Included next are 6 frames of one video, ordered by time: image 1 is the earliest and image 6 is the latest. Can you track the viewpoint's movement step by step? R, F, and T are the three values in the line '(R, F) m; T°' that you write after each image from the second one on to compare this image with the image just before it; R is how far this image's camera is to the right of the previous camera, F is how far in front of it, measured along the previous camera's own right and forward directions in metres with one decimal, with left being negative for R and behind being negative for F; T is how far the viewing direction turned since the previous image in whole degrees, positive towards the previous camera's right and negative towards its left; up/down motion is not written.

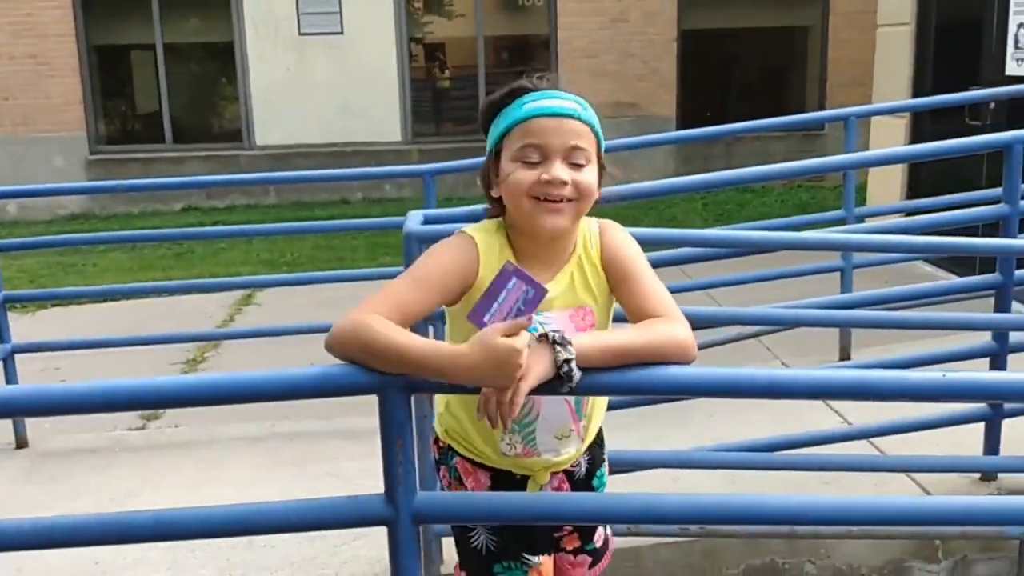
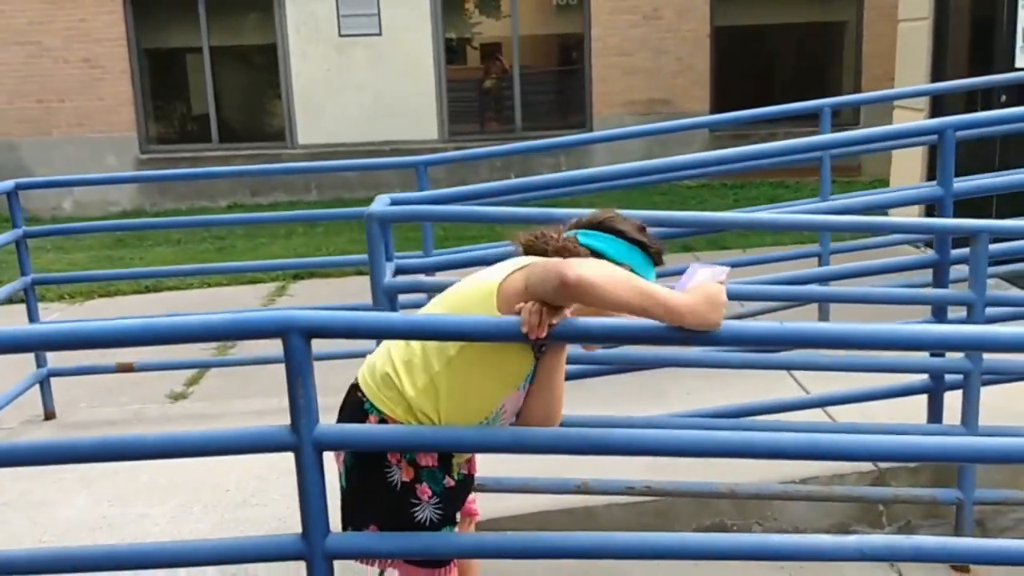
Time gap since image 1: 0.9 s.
(+1.5, -0.5) m; -4°
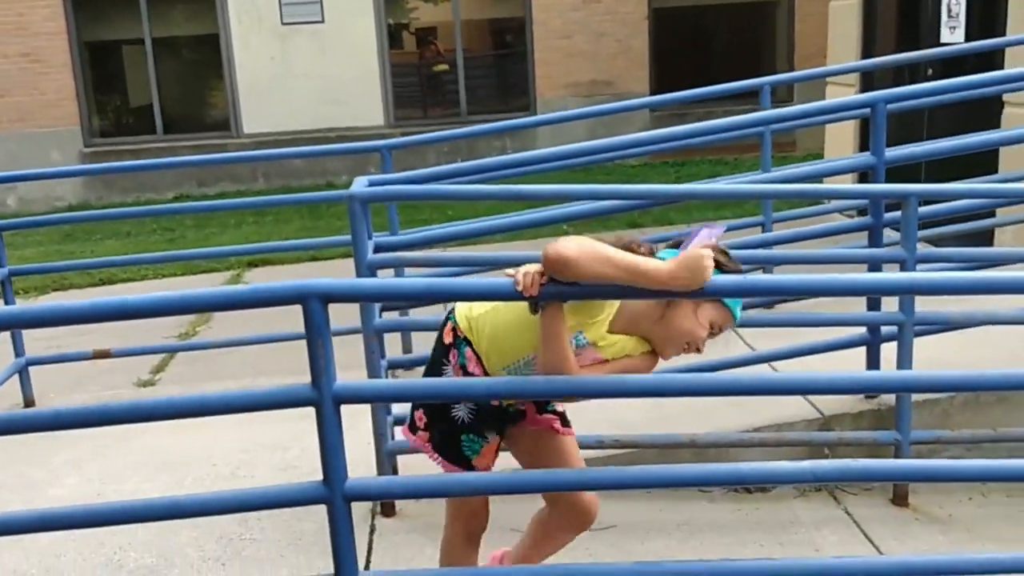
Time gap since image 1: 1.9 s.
(-0.4, -0.9) m; +3°
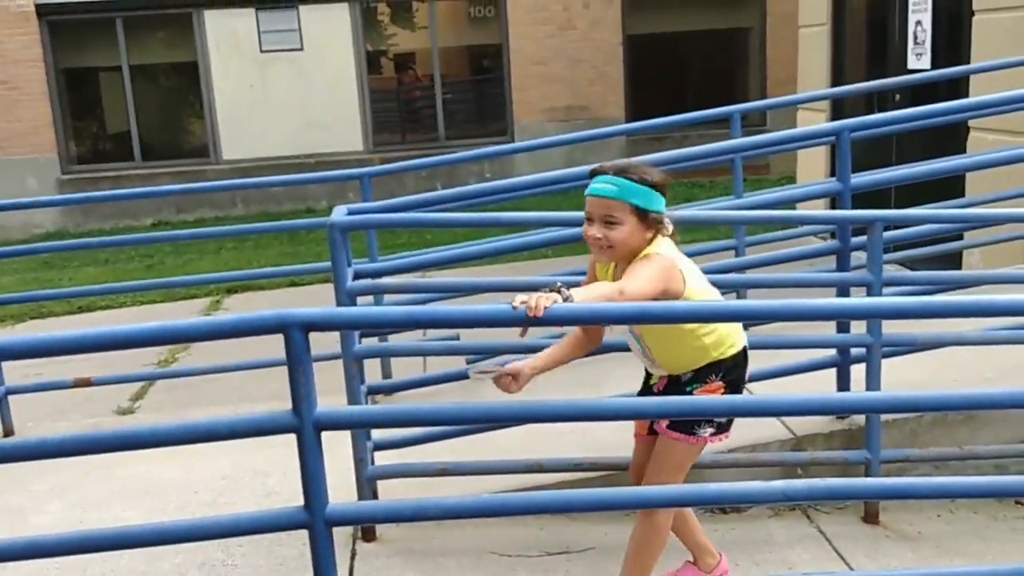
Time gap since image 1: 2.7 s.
(0.0, -0.3) m; +1°
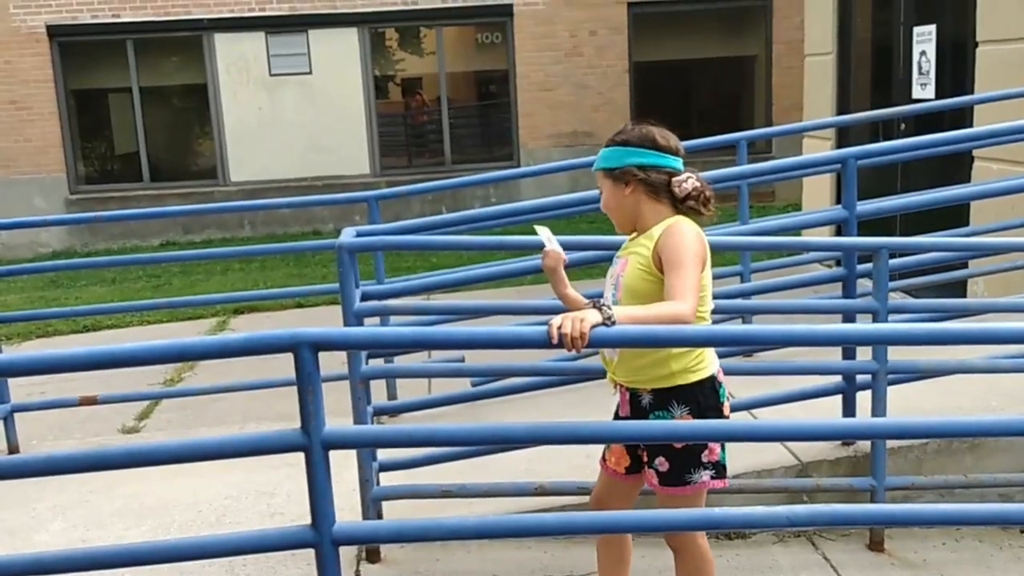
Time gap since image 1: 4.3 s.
(0.0, -0.1) m; 0°
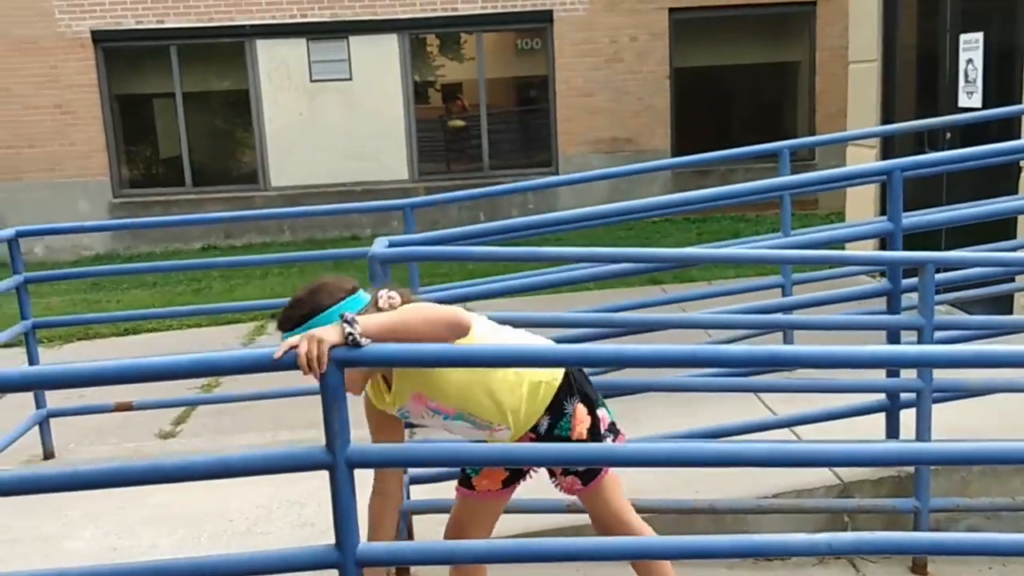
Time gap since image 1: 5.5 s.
(+0.1, +0.2) m; -2°
